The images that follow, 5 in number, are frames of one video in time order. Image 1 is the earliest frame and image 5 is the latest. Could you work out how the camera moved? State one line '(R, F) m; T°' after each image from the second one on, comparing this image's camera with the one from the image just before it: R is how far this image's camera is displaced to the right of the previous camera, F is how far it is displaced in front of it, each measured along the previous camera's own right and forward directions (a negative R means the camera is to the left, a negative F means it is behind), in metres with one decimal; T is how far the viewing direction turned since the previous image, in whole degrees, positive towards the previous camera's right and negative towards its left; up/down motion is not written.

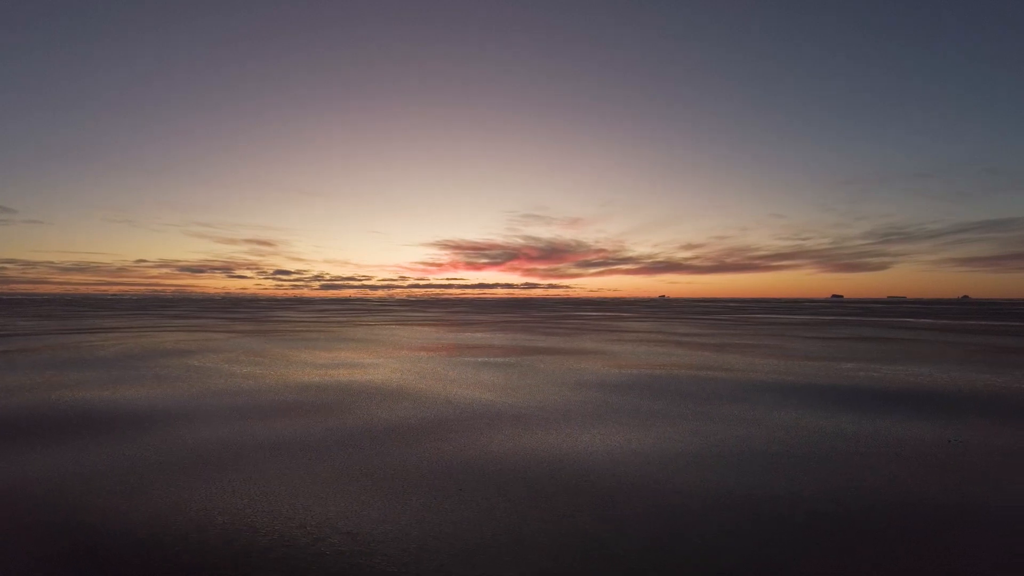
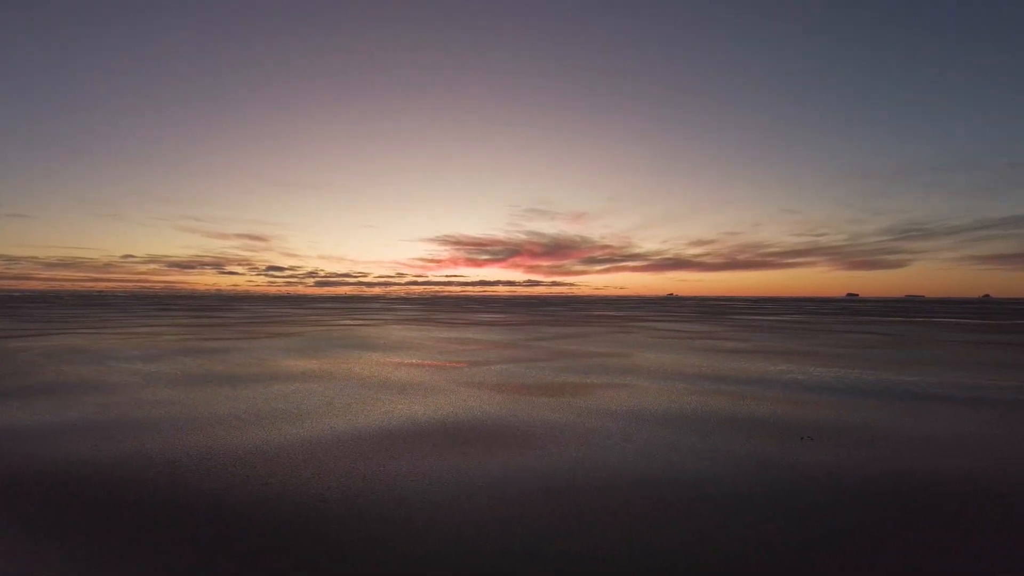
(+1.7, +0.6) m; -2°
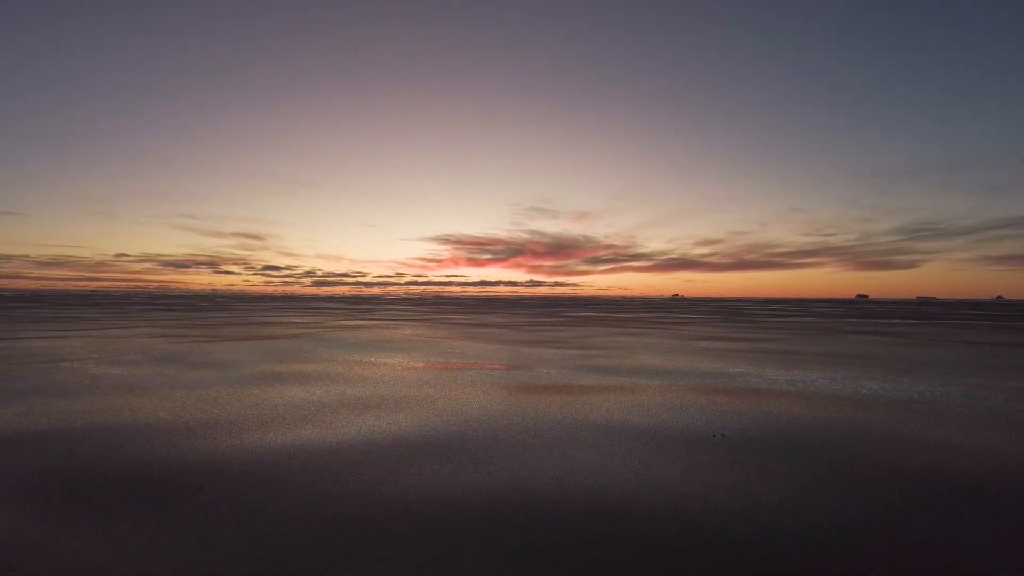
(+0.6, +0.5) m; -1°
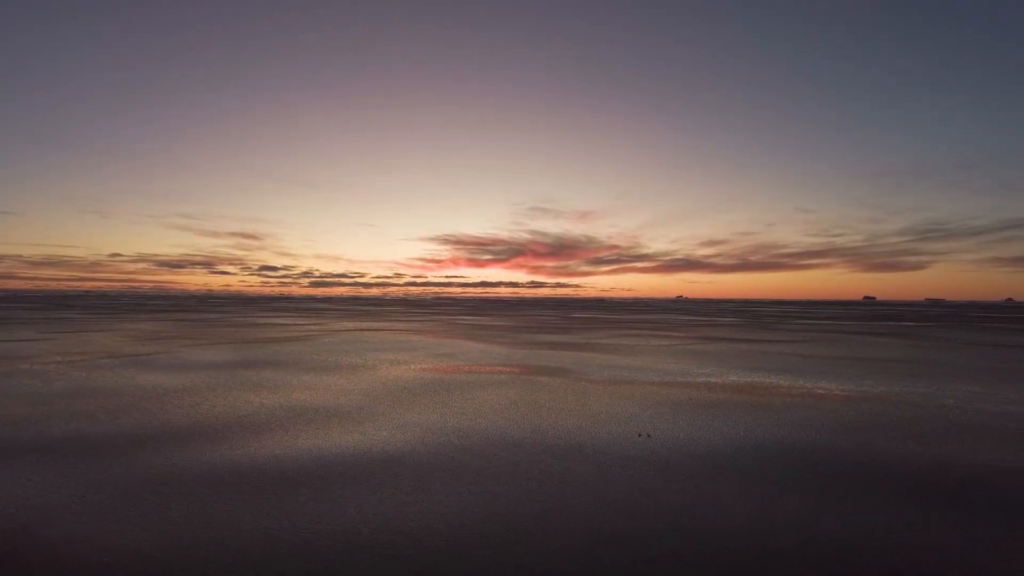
(+0.5, +0.4) m; -1°
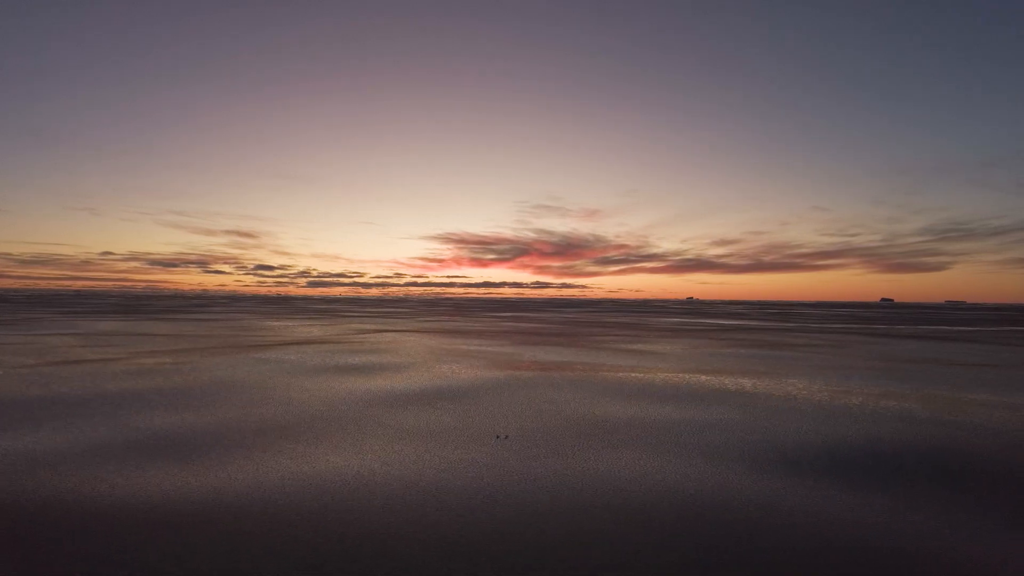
(+1.0, +0.7) m; -2°
